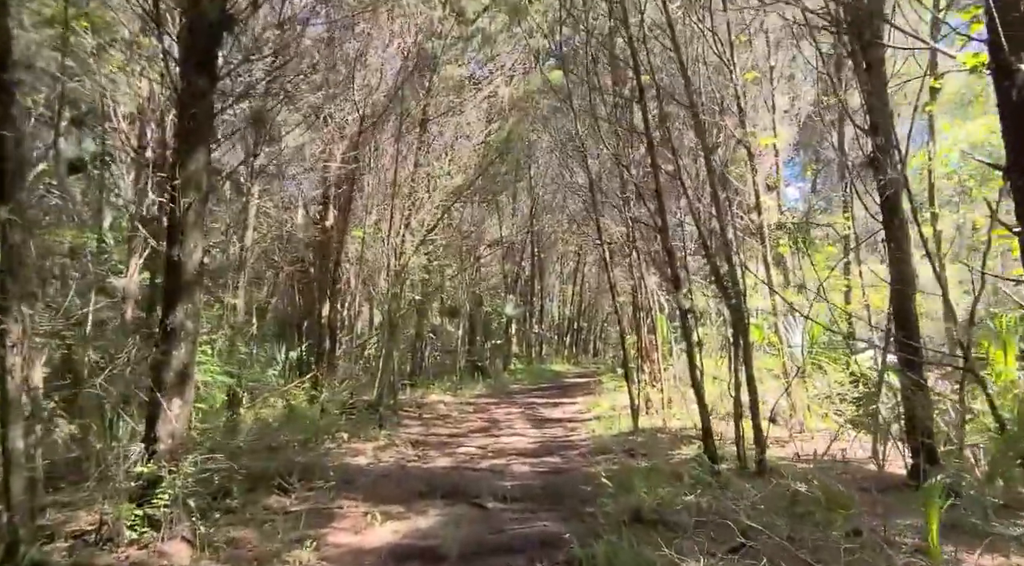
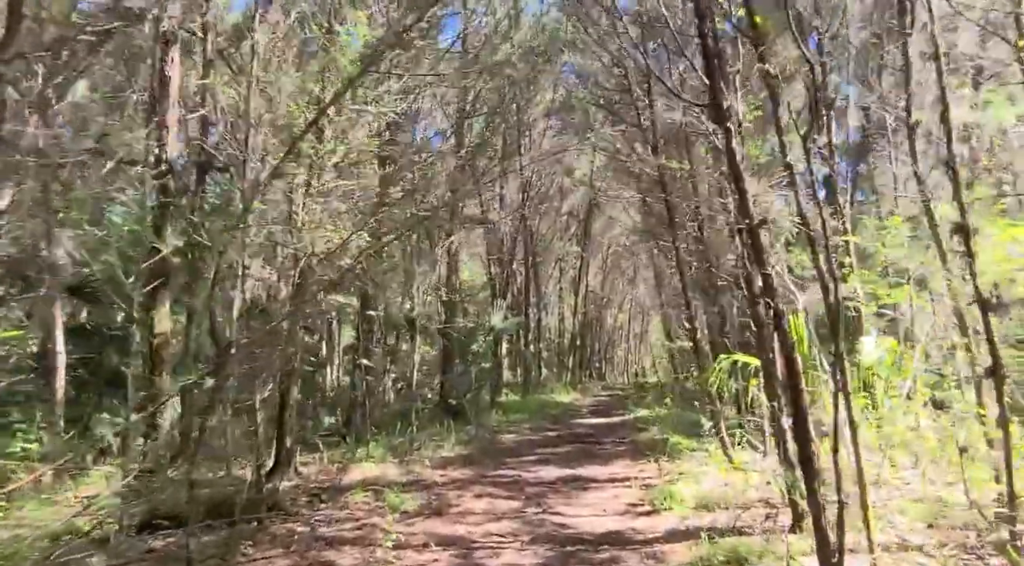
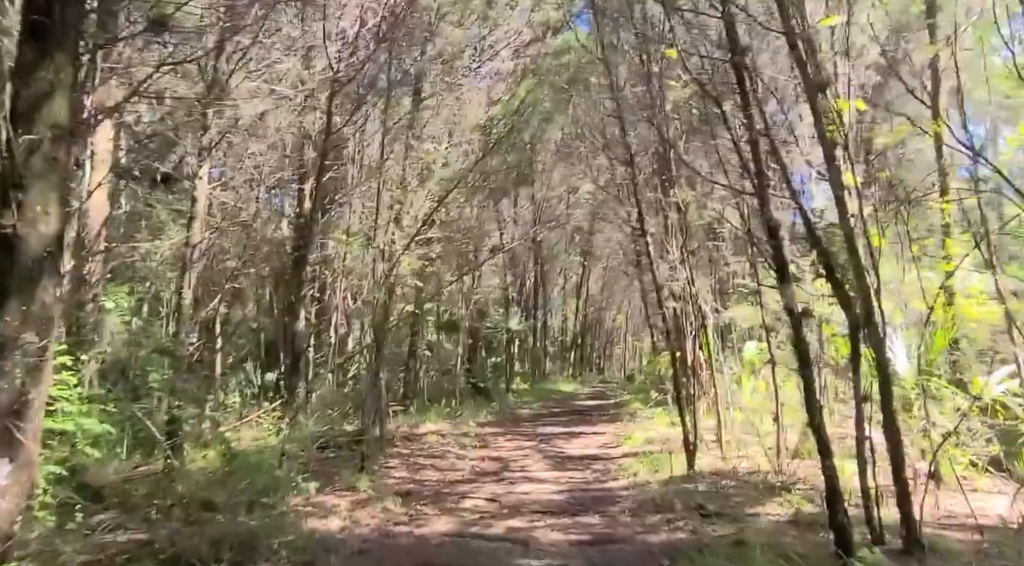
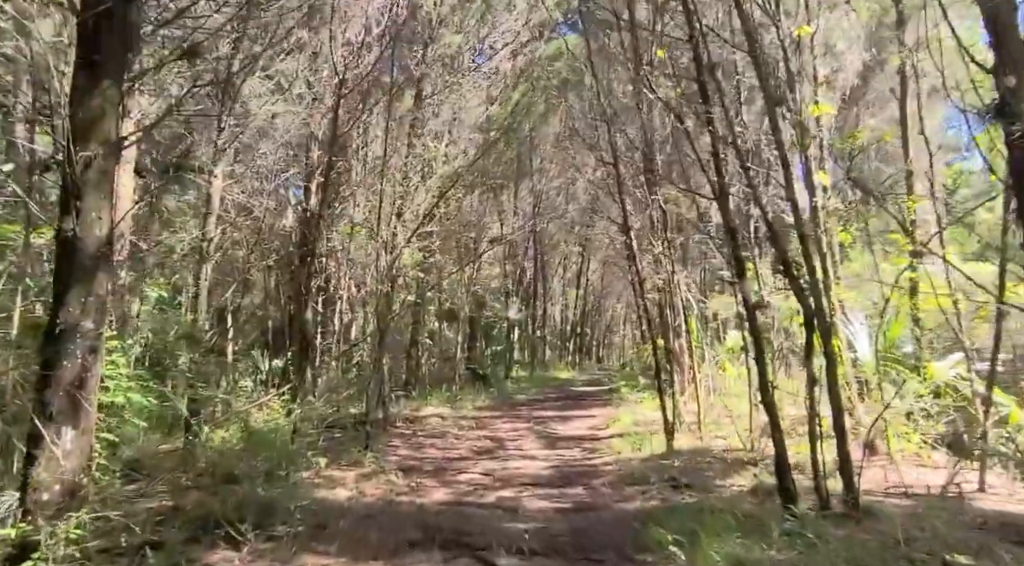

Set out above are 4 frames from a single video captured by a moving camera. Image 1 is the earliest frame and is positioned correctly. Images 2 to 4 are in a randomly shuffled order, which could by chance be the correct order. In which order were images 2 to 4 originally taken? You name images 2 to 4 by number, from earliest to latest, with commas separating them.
4, 3, 2
